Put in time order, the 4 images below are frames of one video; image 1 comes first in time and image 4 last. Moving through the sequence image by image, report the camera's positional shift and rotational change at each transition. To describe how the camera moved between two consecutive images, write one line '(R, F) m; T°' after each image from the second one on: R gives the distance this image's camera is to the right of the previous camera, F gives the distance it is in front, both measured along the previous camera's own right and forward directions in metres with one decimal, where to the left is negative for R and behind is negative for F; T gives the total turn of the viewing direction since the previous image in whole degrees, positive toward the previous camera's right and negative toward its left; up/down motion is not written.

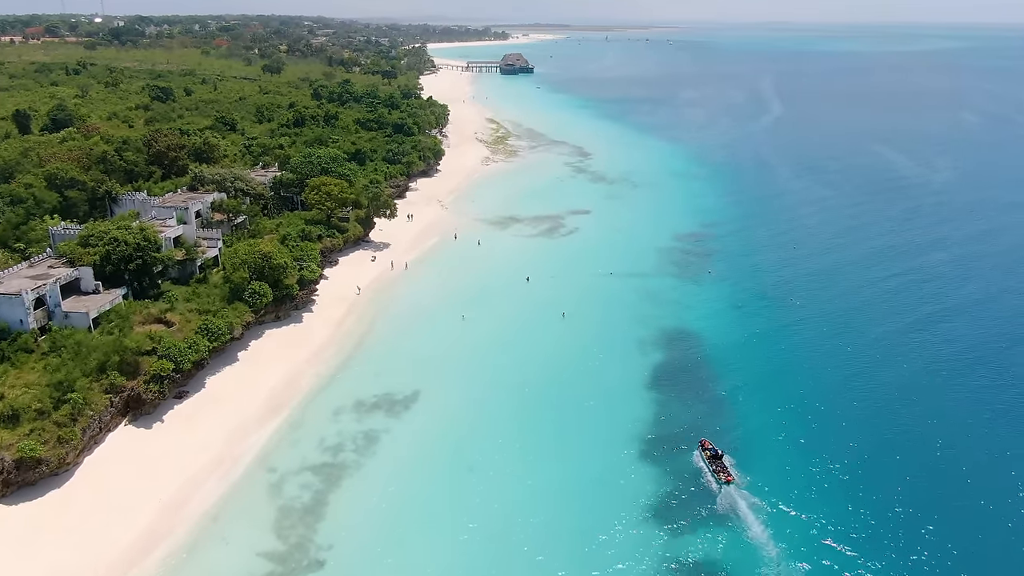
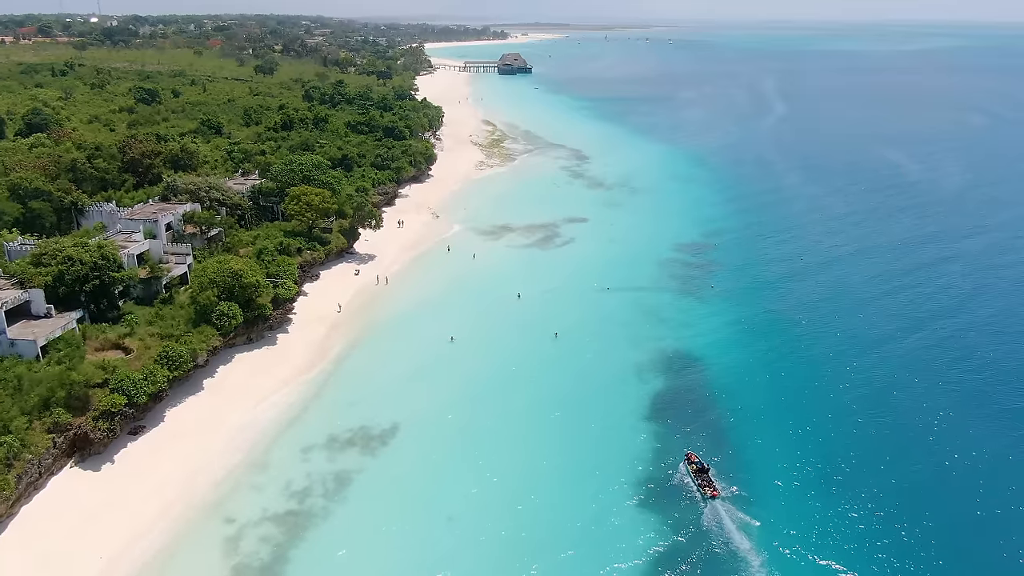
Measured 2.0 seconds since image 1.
(+0.6, +2.6) m; 0°
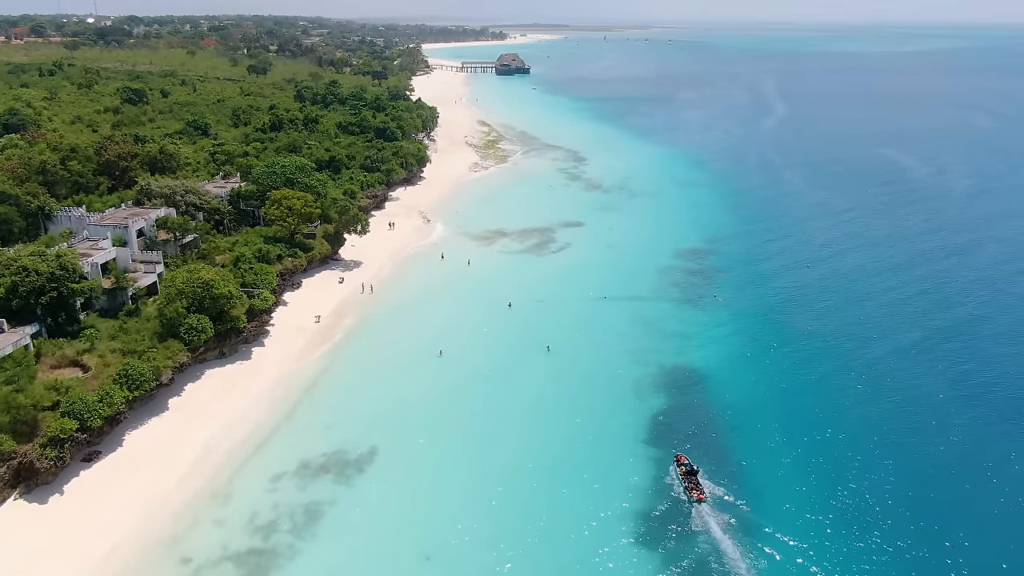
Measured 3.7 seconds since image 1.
(+0.5, +2.2) m; 0°
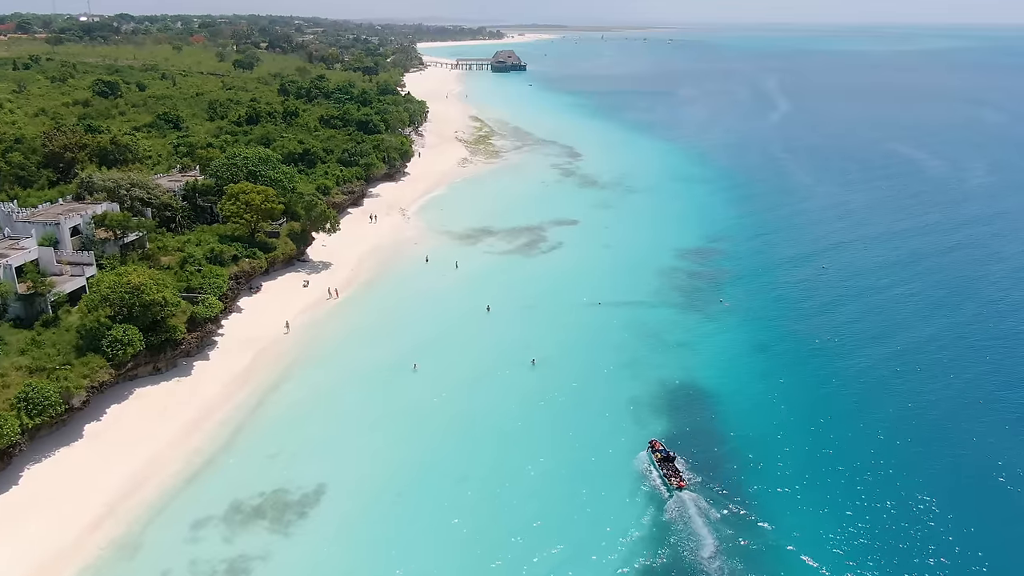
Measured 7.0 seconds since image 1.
(+0.9, +4.4) m; 0°
